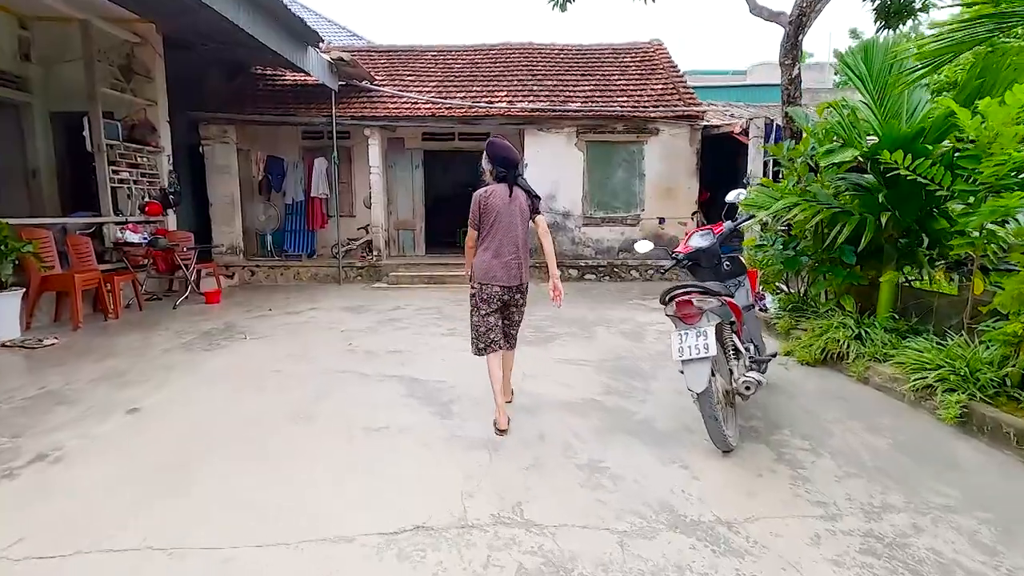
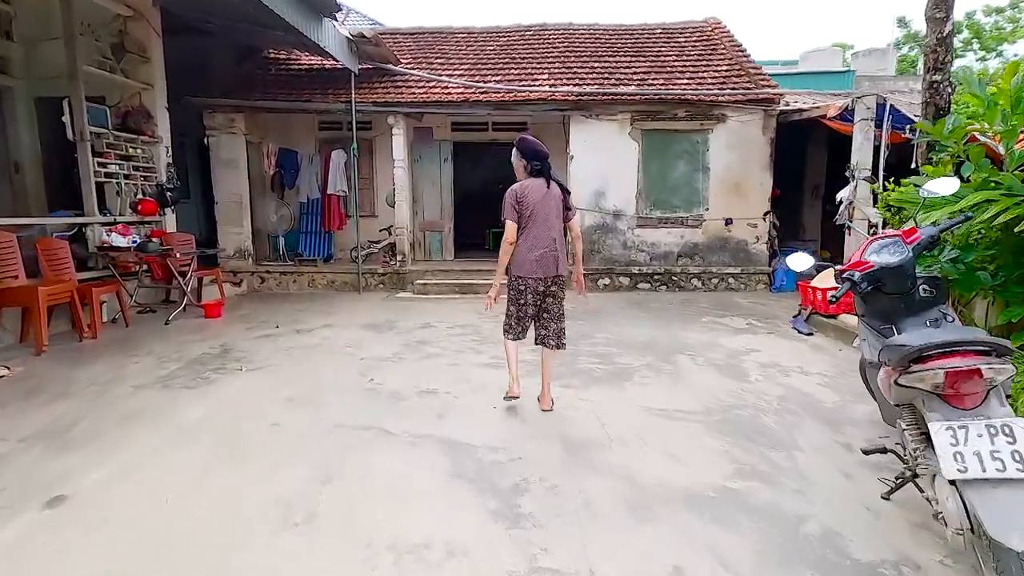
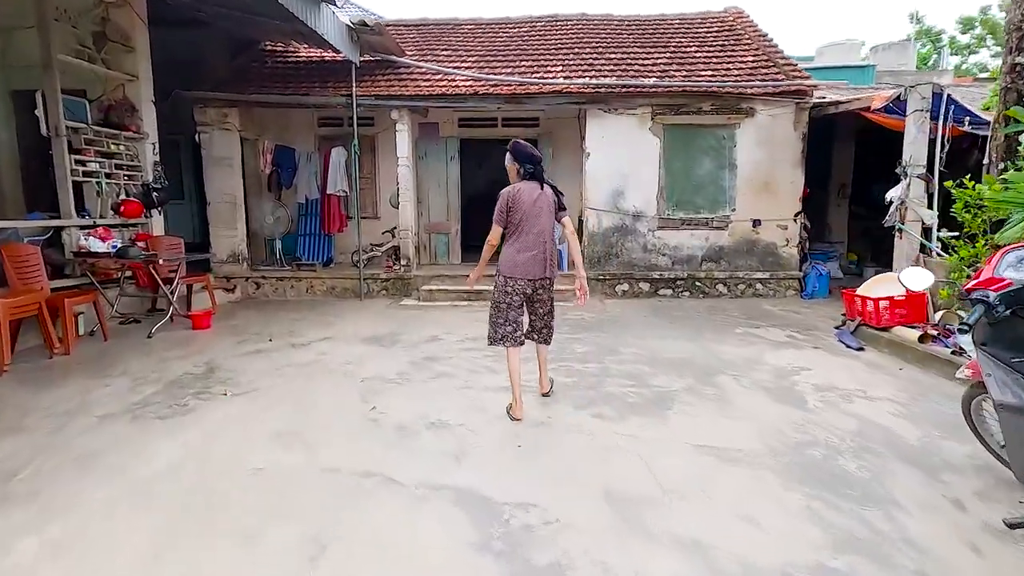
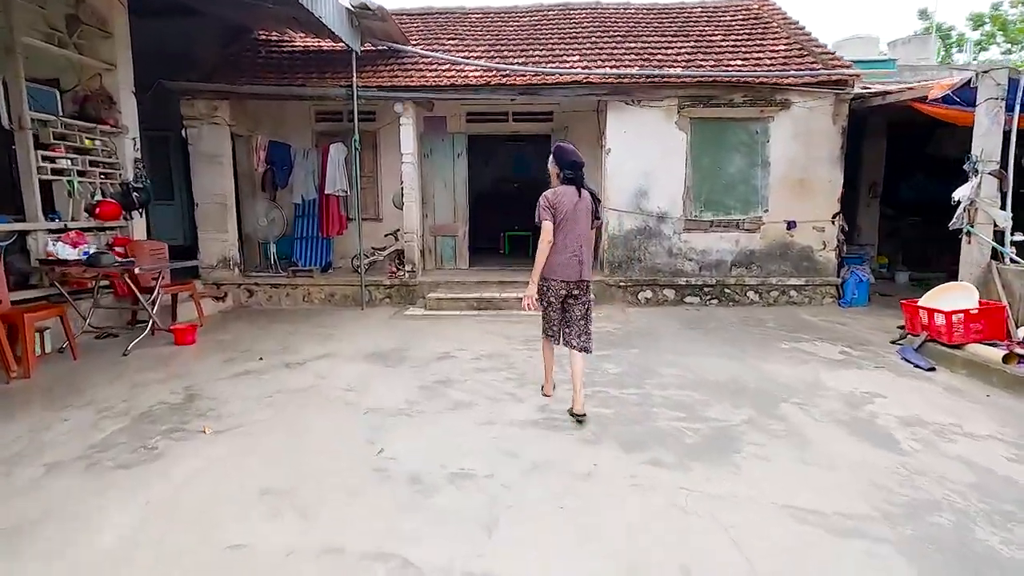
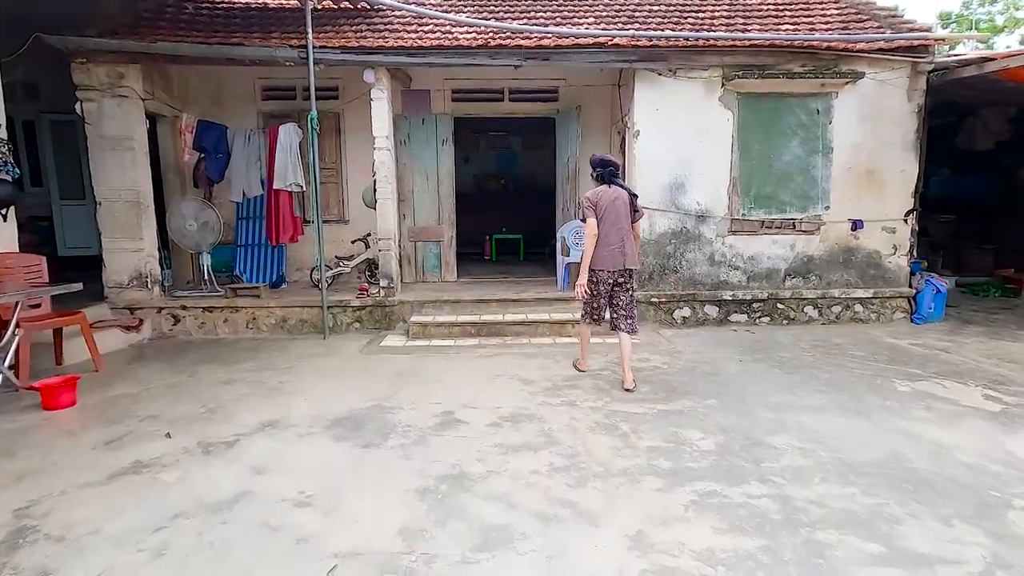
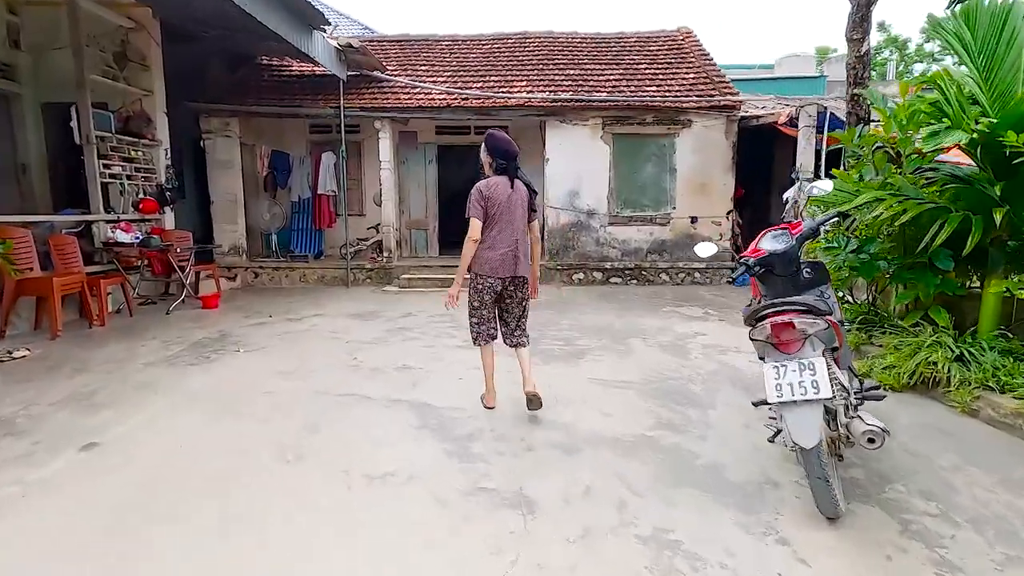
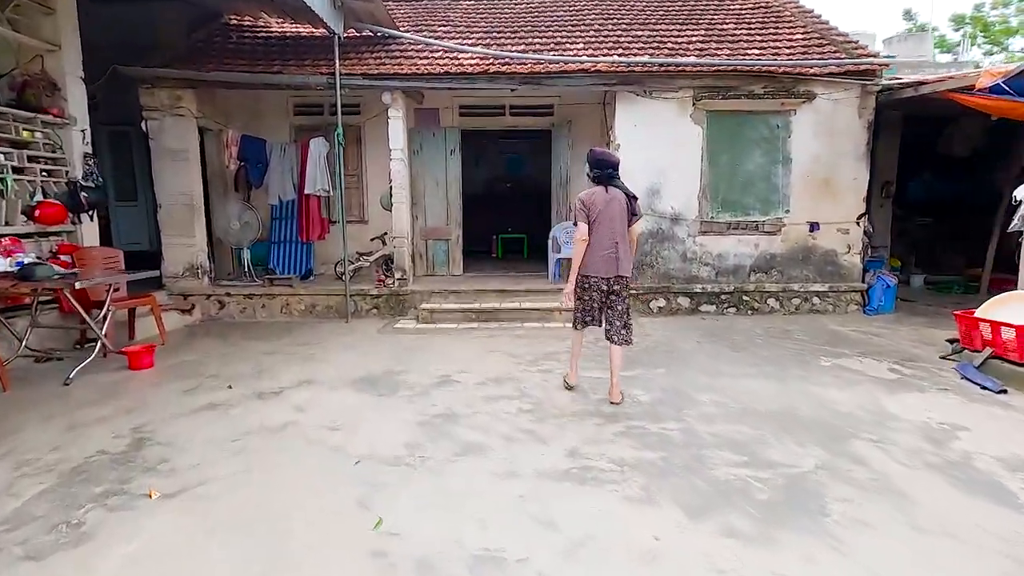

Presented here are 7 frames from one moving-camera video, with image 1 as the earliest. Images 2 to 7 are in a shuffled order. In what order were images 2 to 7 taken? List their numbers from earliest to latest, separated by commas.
6, 2, 3, 4, 7, 5
